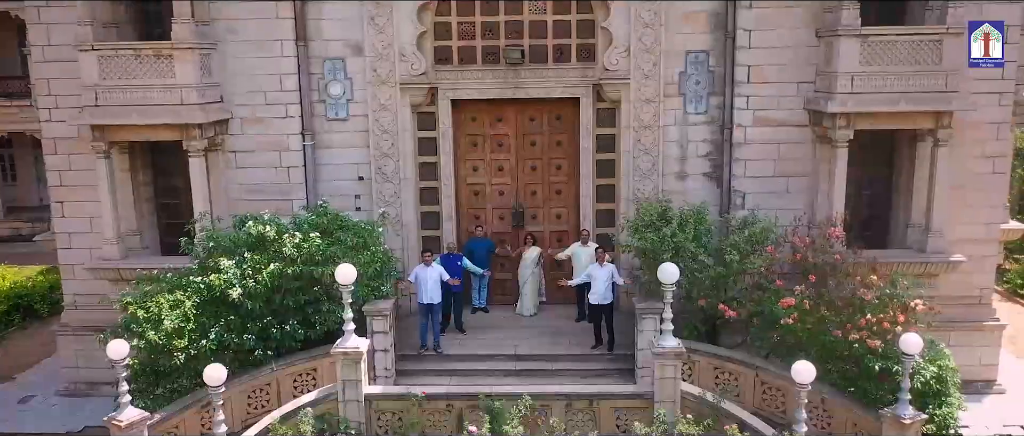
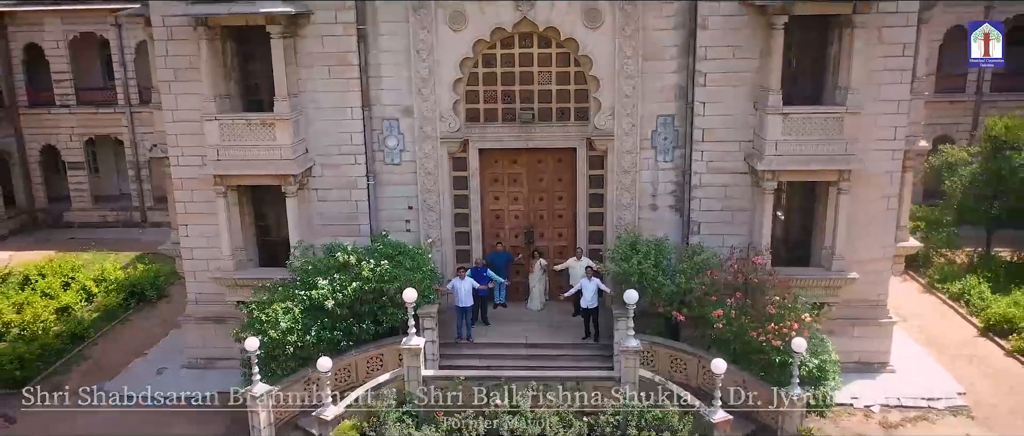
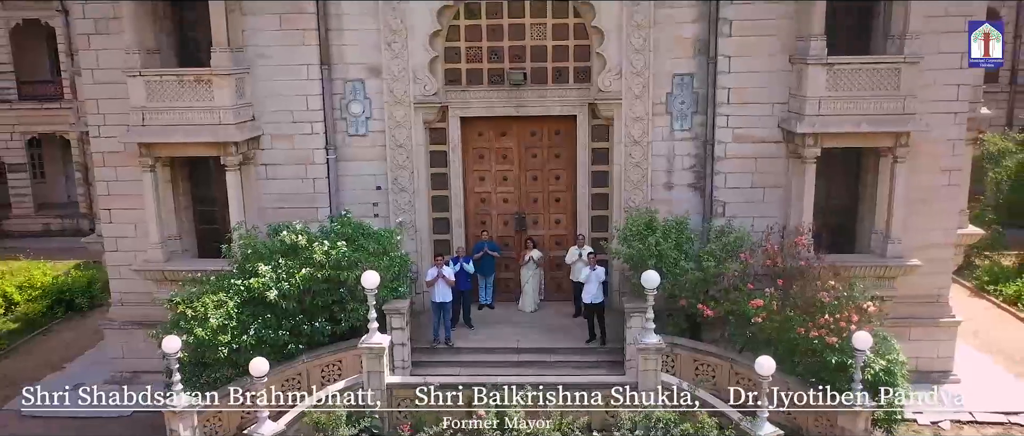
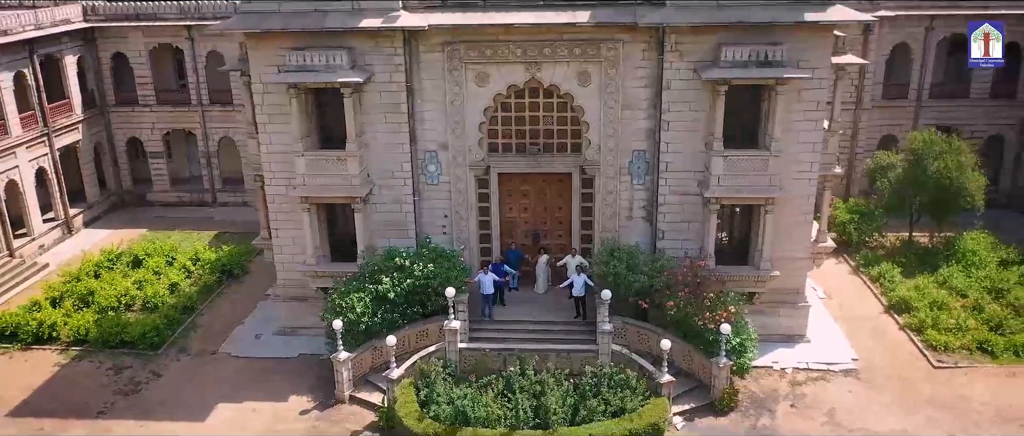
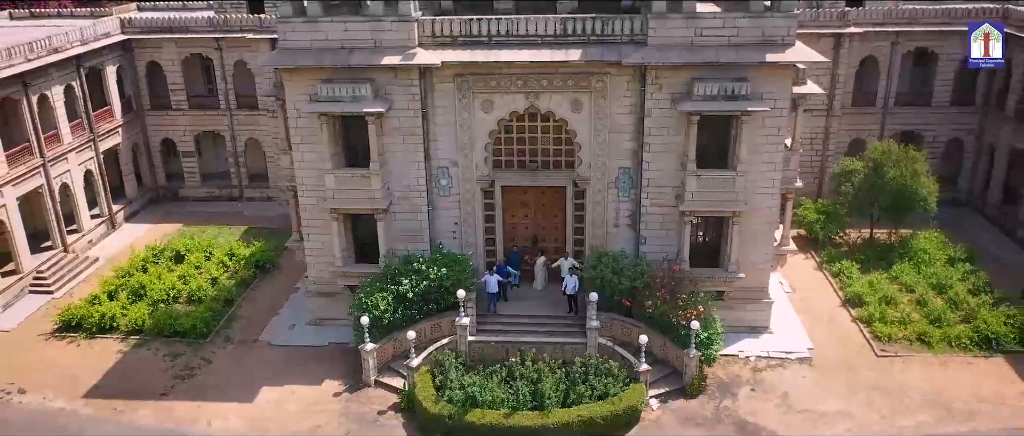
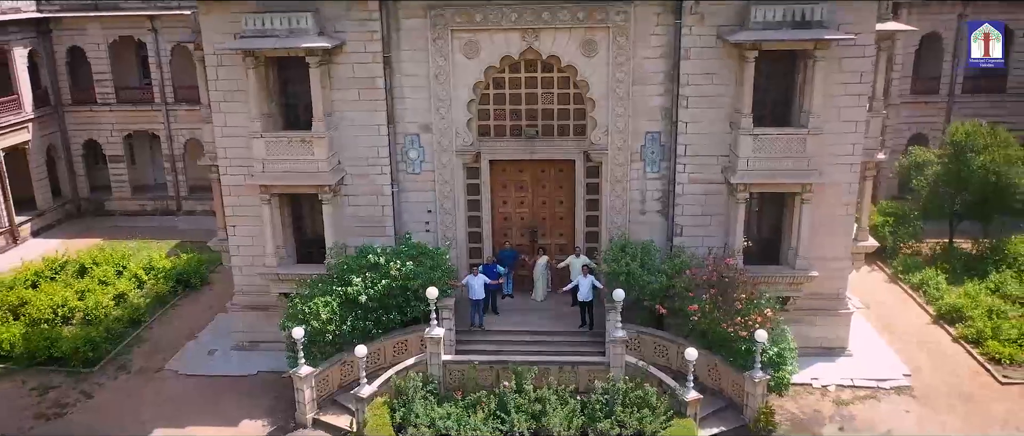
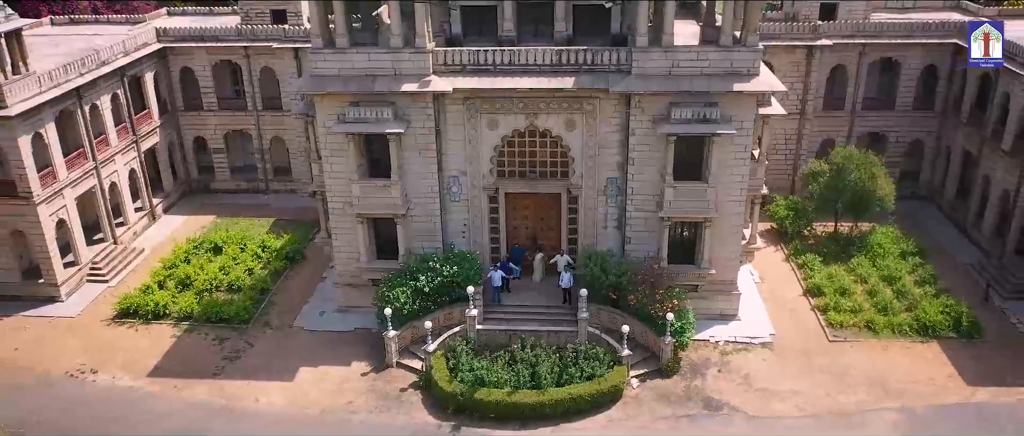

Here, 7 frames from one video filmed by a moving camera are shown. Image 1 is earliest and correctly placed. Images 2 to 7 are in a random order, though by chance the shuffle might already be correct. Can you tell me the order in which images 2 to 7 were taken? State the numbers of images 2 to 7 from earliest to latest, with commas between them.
3, 2, 6, 4, 5, 7
